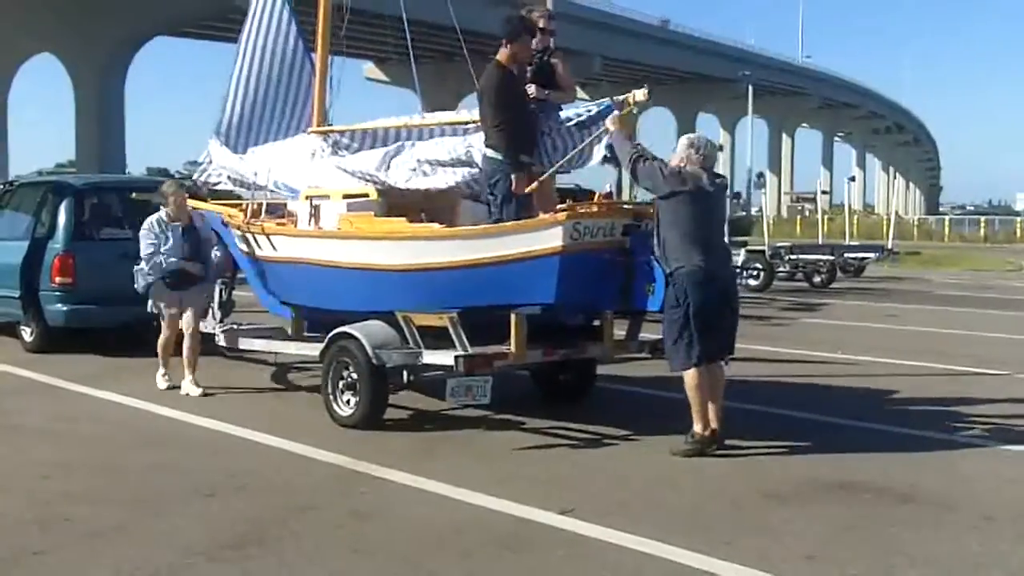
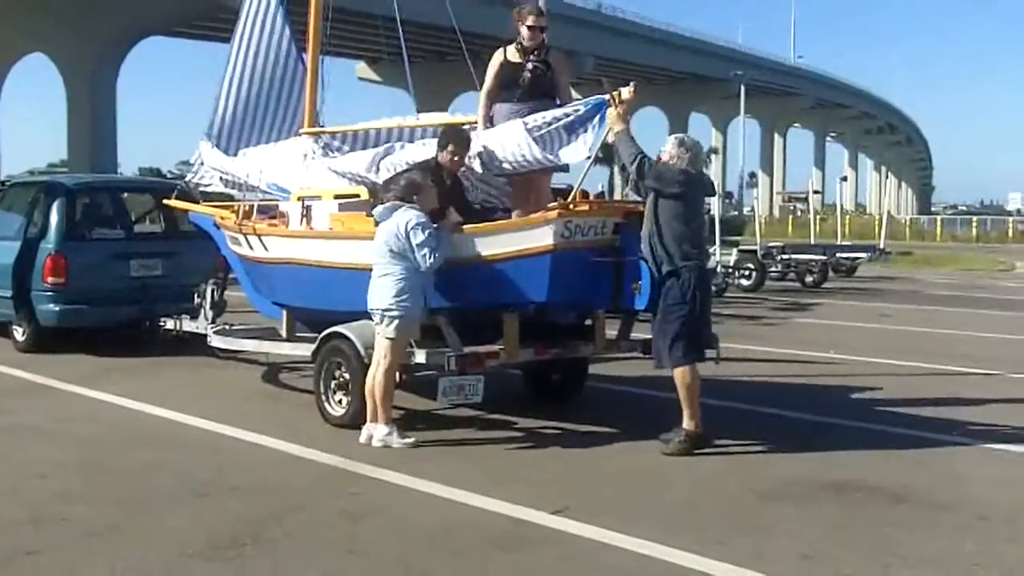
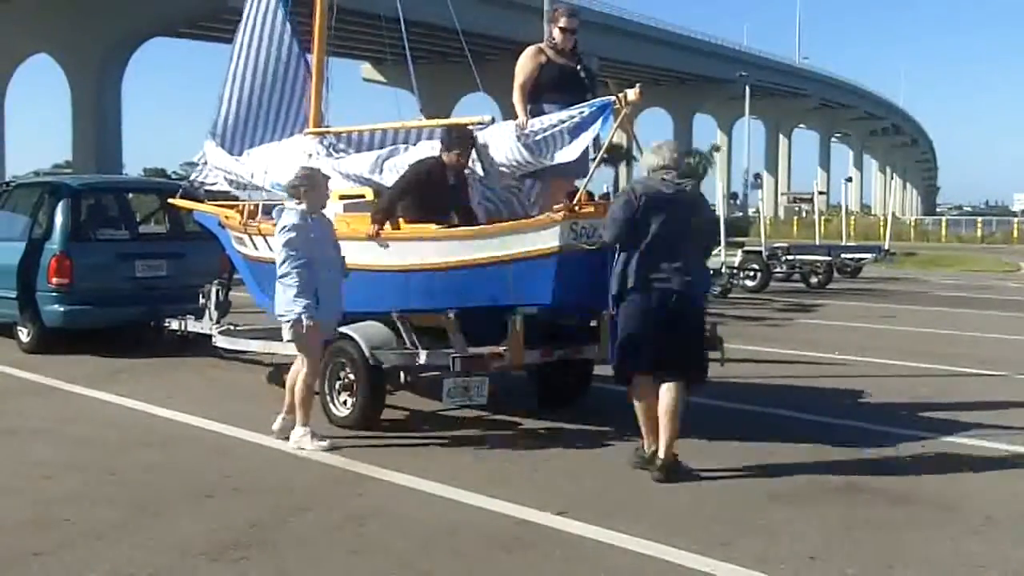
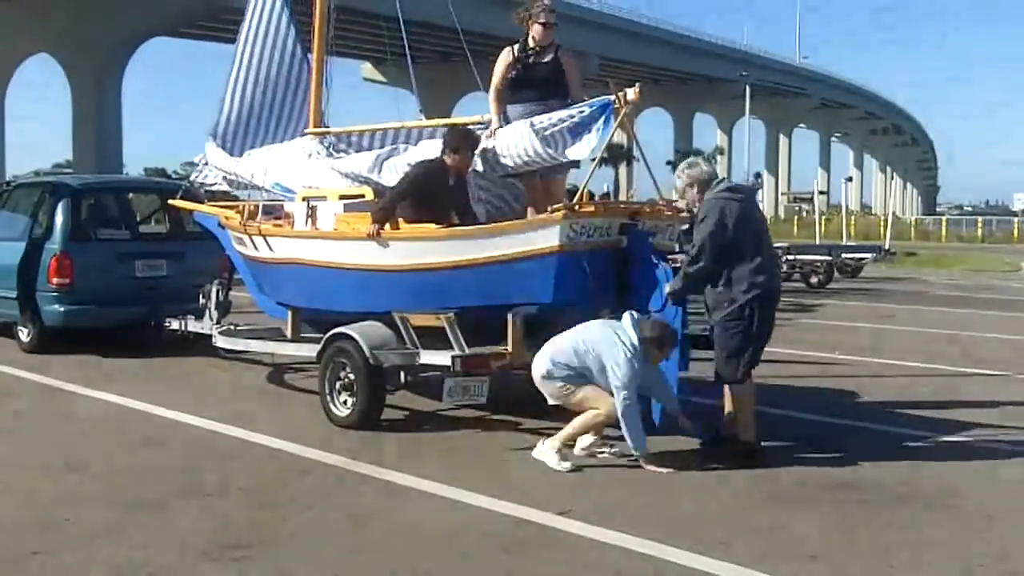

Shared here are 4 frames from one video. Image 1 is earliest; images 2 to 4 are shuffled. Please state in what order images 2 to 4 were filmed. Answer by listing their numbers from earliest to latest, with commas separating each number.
2, 3, 4
